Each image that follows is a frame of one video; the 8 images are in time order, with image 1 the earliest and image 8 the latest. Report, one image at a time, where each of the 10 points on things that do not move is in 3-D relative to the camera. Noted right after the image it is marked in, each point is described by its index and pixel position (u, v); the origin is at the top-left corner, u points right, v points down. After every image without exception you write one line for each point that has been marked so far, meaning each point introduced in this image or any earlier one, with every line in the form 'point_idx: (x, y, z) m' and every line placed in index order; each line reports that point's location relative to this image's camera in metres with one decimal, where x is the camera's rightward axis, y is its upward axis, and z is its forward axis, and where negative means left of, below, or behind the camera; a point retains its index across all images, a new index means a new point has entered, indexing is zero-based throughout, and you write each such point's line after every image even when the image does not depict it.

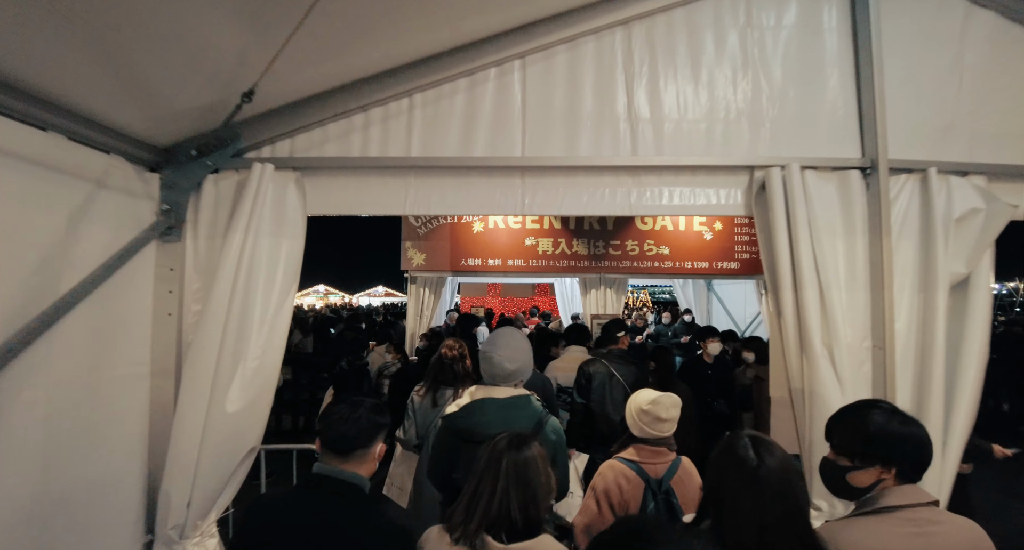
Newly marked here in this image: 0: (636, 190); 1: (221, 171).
0: (+0.6, +0.4, +2.1) m
1: (-1.3, +0.5, +2.0) m
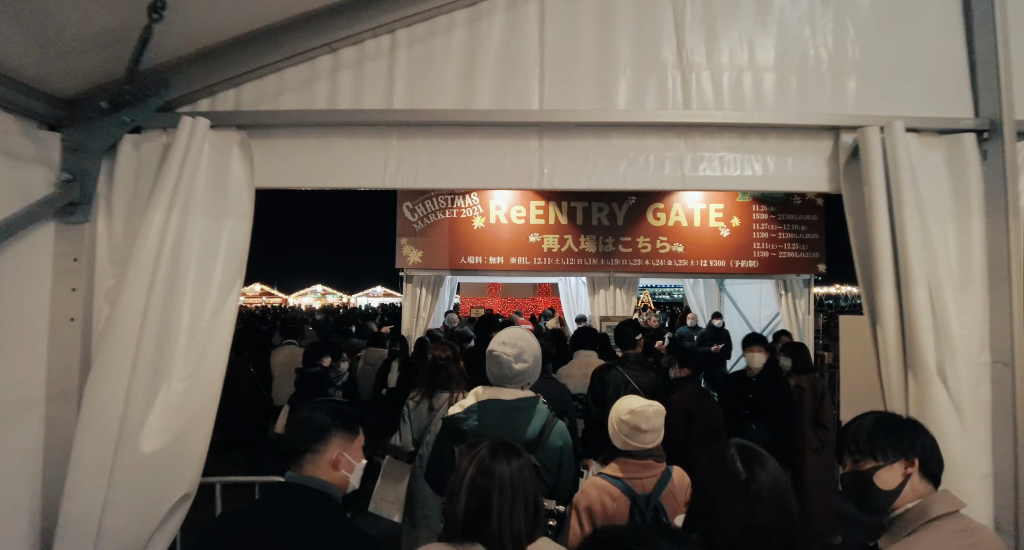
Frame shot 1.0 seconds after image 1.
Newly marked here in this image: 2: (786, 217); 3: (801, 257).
0: (+0.6, +0.4, +1.6) m
1: (-1.3, +0.5, +1.5) m
2: (+4.3, +0.9, +7.1) m
3: (+4.5, +0.3, +7.1) m
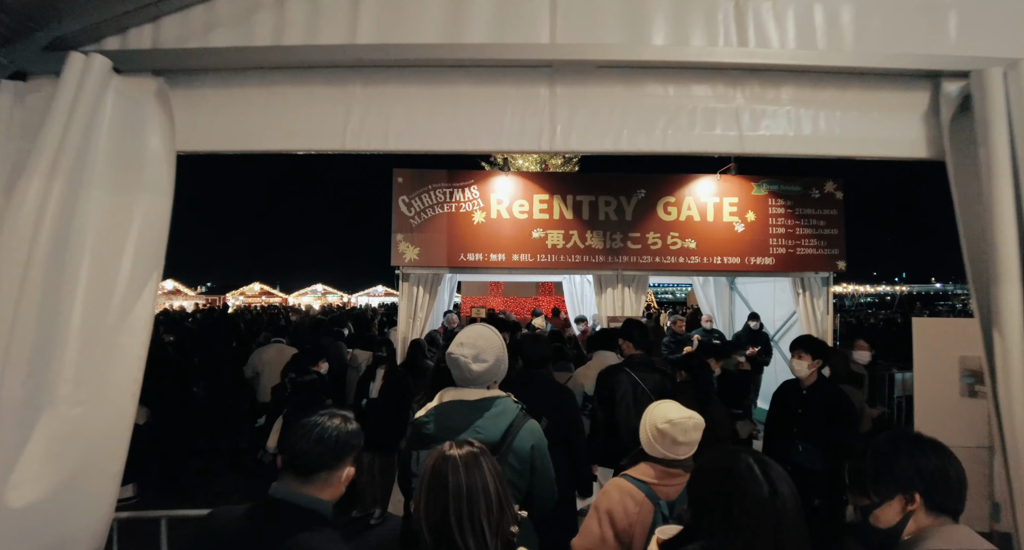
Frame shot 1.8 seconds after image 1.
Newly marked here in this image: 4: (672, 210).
0: (+0.6, +0.4, +1.2) m
1: (-1.2, +0.5, +1.2) m
2: (+4.3, +0.9, +6.7) m
3: (+4.5, +0.3, +6.7) m
4: (+2.3, +0.9, +6.6) m
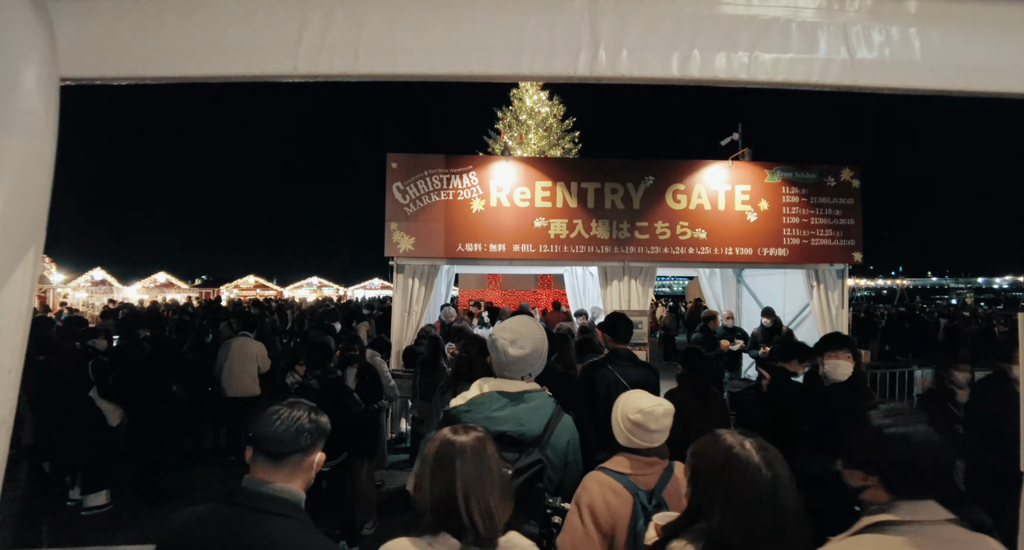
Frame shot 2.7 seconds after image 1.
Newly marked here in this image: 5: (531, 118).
0: (+0.7, +0.5, +0.9) m
1: (-1.2, +0.6, +0.8) m
2: (+4.3, +1.1, +6.4) m
3: (+4.5, +0.4, +6.4) m
4: (+2.3, +1.1, +6.2) m
5: (+0.6, +5.0, +14.7) m
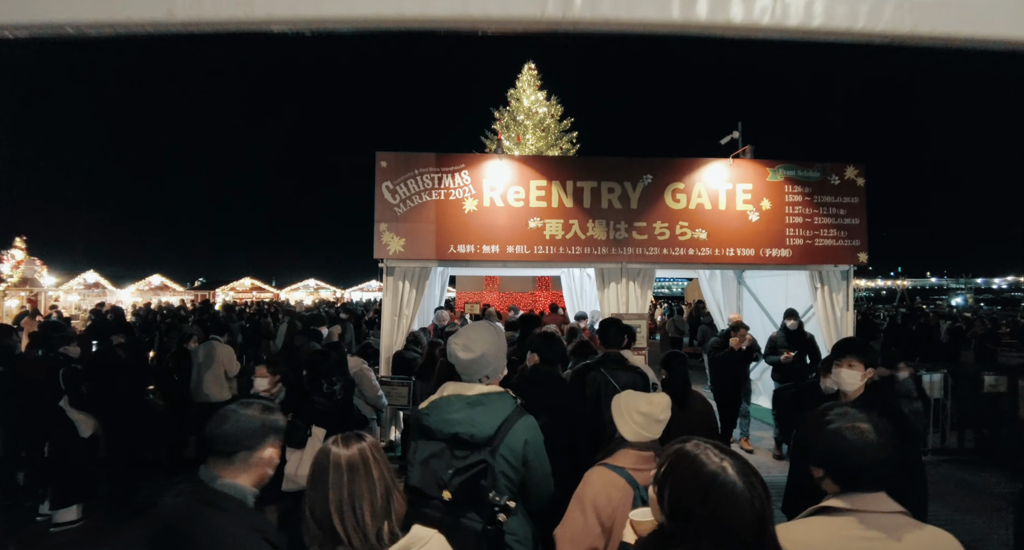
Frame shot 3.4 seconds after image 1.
0: (+0.6, +0.5, +0.7) m
1: (-1.3, +0.5, +0.6) m
2: (+4.2, +1.0, +6.2) m
3: (+4.4, +0.4, +6.2) m
4: (+2.2, +1.0, +6.0) m
5: (+0.5, +5.0, +14.5) m
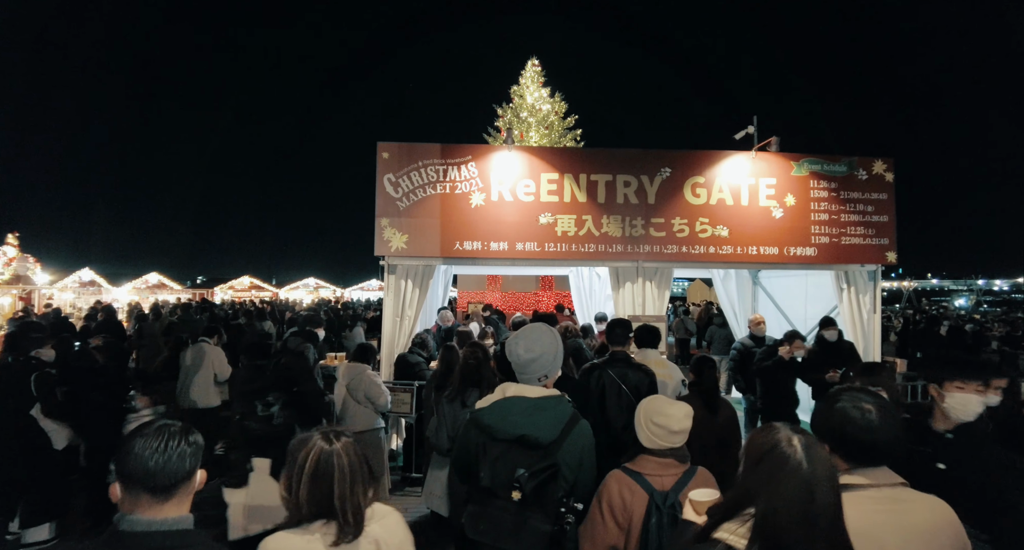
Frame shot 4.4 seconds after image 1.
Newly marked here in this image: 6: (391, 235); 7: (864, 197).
0: (+0.7, +0.5, +0.3) m
1: (-1.2, +0.6, +0.3) m
2: (+4.4, +1.0, +5.9) m
3: (+4.6, +0.4, +5.8) m
4: (+2.4, +1.0, +5.7) m
5: (+0.6, +5.0, +14.2) m
6: (-1.4, +0.5, +5.4) m
7: (+4.6, +1.0, +5.9) m
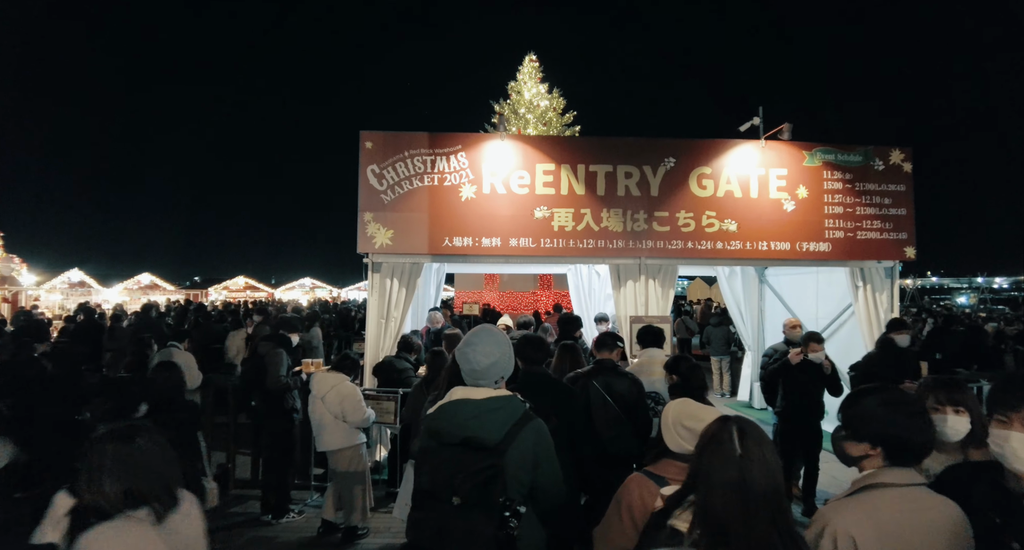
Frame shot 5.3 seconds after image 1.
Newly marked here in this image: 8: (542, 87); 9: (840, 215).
0: (+0.6, +0.5, 0.0) m
1: (-1.2, +0.6, -0.1) m
2: (+4.3, +1.1, +5.5) m
3: (+4.5, +0.4, +5.5) m
4: (+2.3, +1.1, +5.3) m
5: (+0.5, +5.0, +13.8) m
6: (-1.5, +0.5, +5.0) m
7: (+4.5, +1.0, +5.5) m
8: (+0.9, +5.7, +13.8) m
9: (+3.9, +0.7, +5.4) m
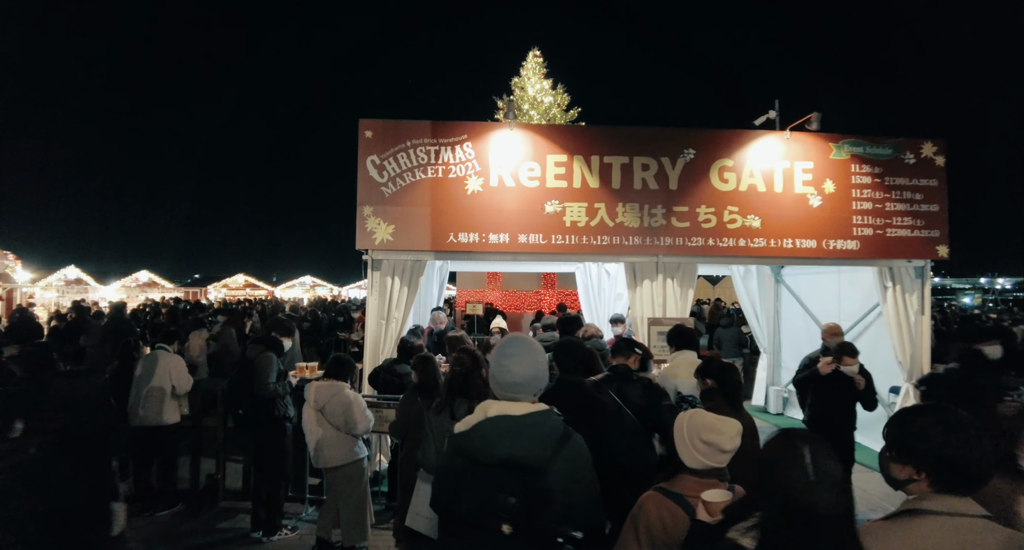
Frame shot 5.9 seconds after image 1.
0: (+0.7, +0.5, -0.4) m
1: (-1.2, +0.6, -0.4) m
2: (+4.4, +1.1, +5.2) m
3: (+4.6, +0.4, +5.1) m
4: (+2.4, +1.1, +5.0) m
5: (+0.7, +5.1, +13.5) m
6: (-1.4, +0.5, +4.7) m
7: (+4.6, +1.0, +5.2) m
8: (+1.0, +5.8, +13.4) m
9: (+4.0, +0.7, +5.1) m
